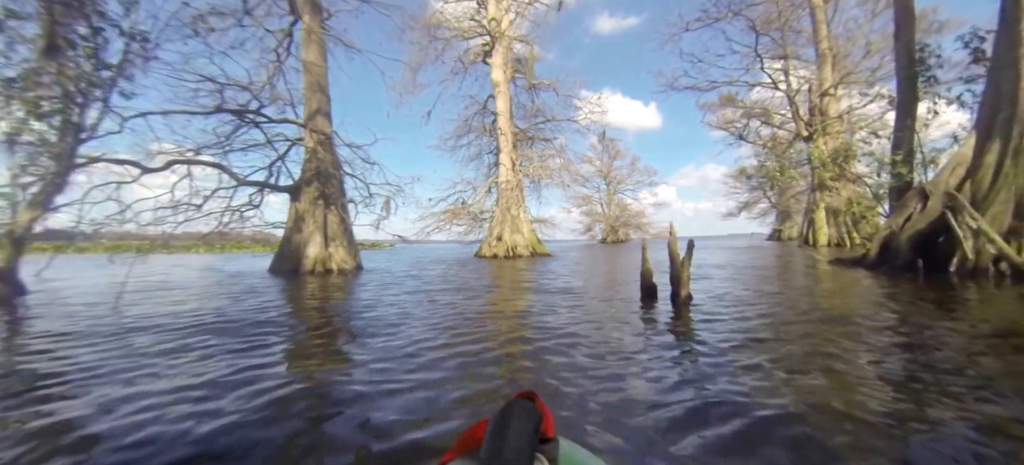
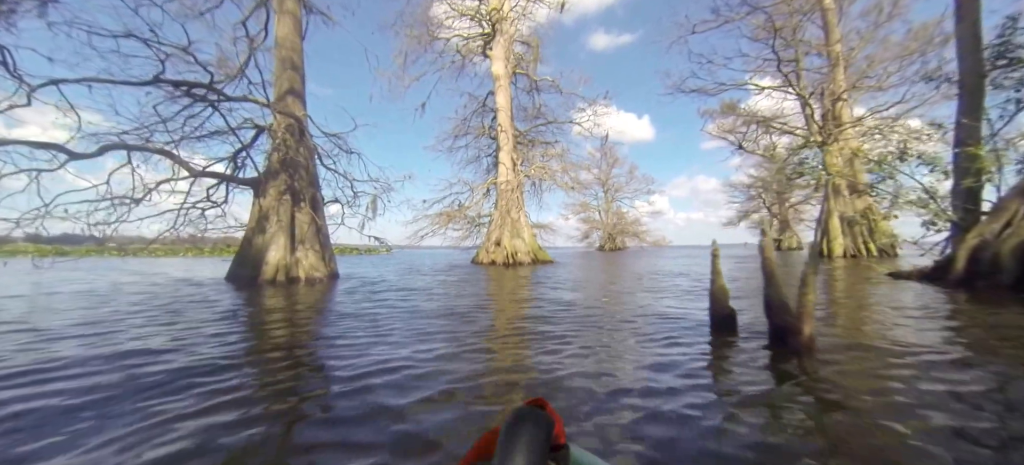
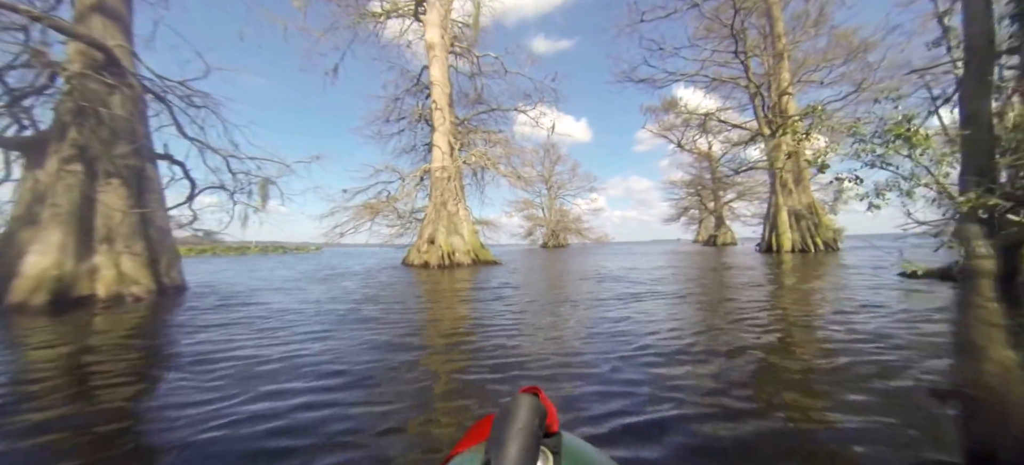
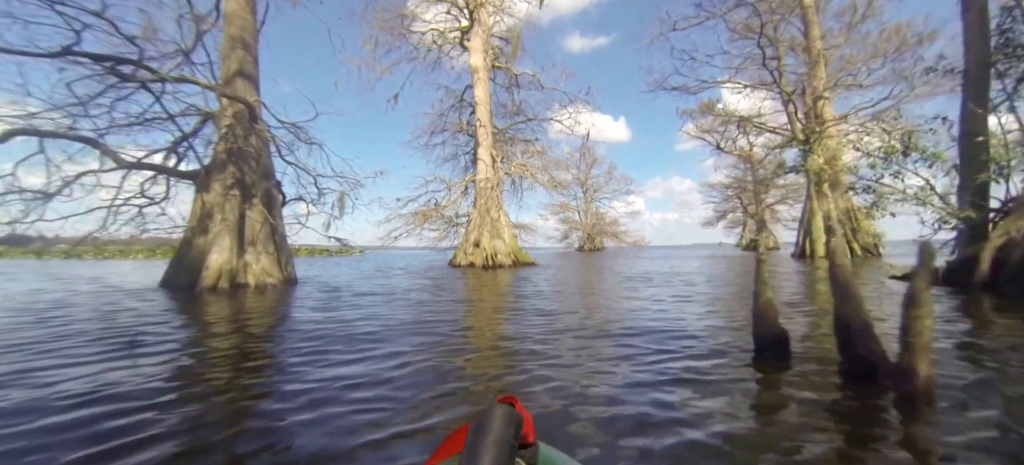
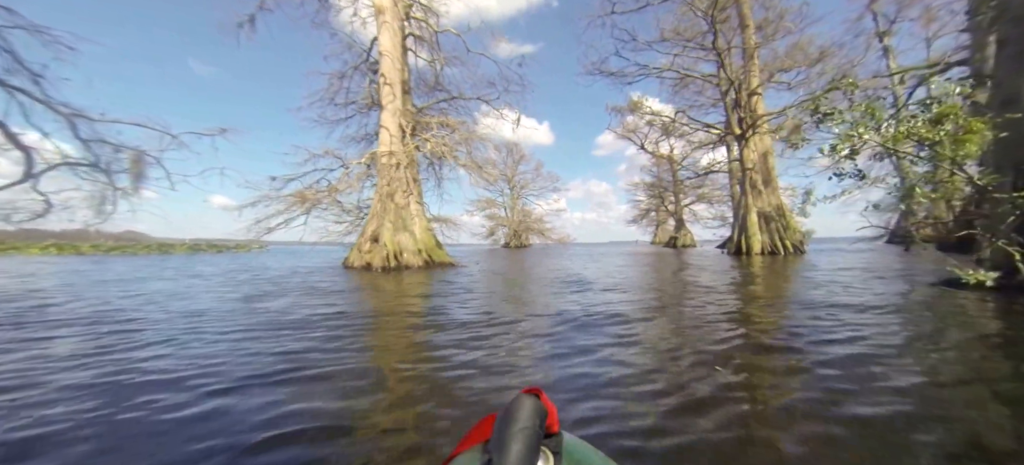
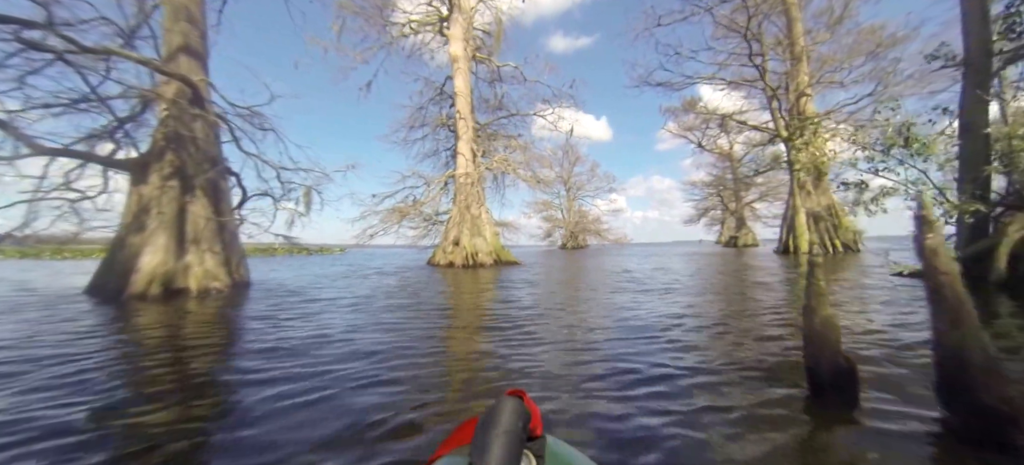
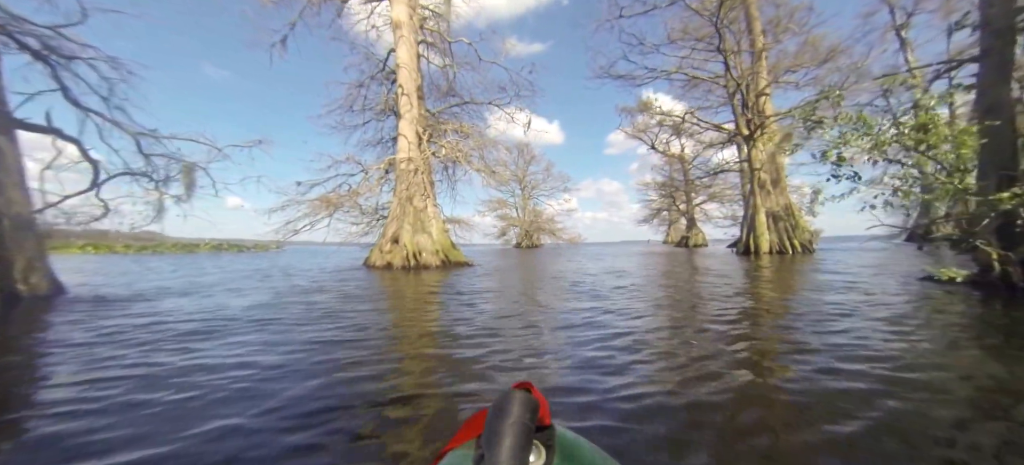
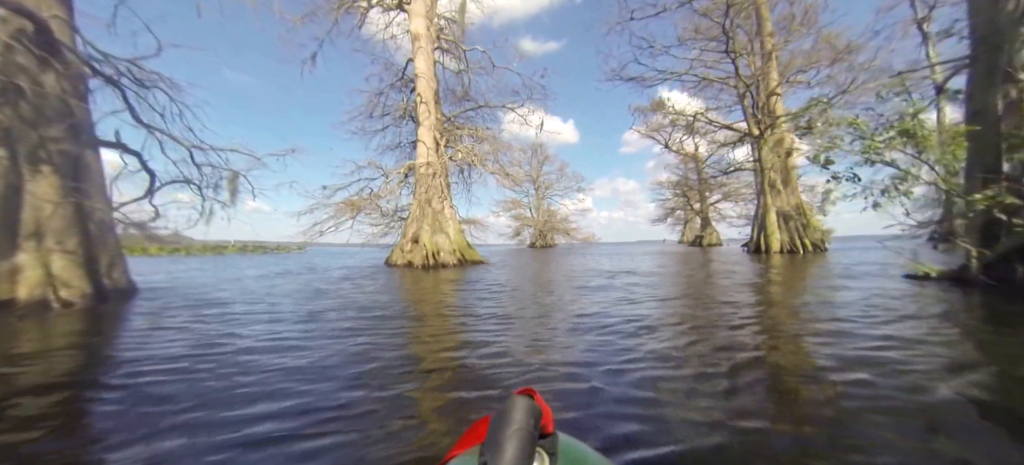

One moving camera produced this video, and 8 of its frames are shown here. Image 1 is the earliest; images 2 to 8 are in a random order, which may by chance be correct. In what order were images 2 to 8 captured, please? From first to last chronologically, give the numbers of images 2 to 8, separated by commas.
2, 4, 6, 3, 8, 7, 5
